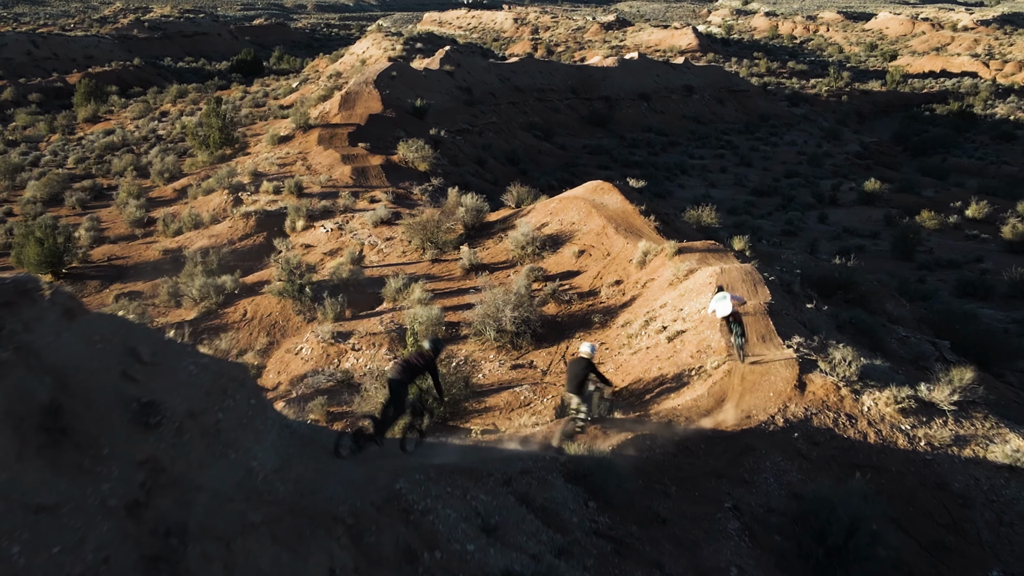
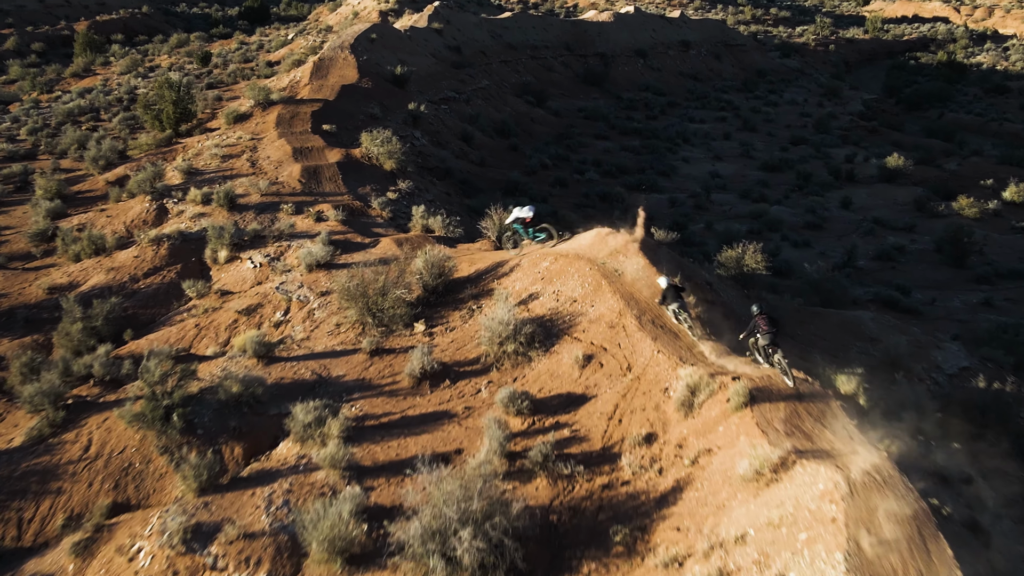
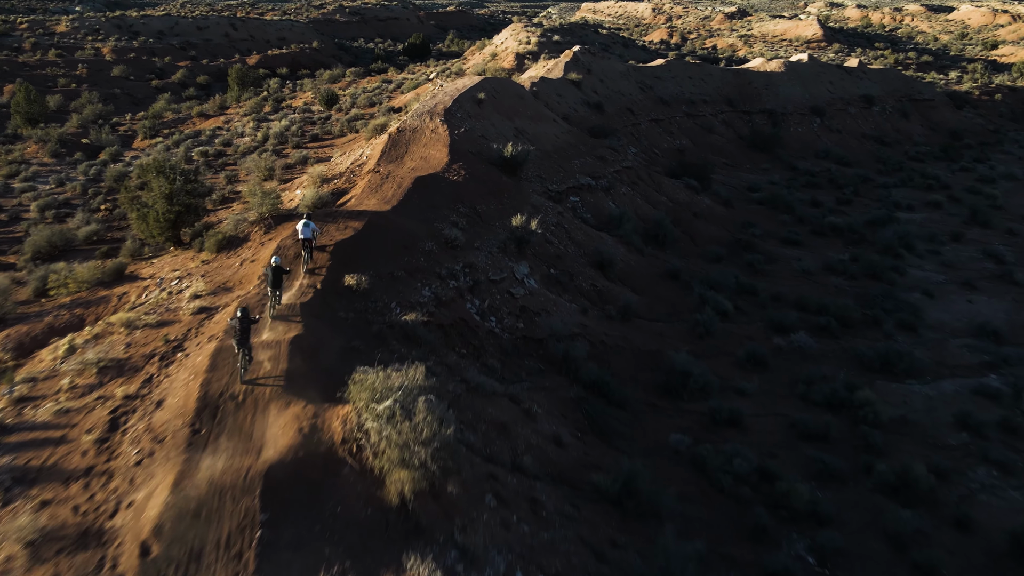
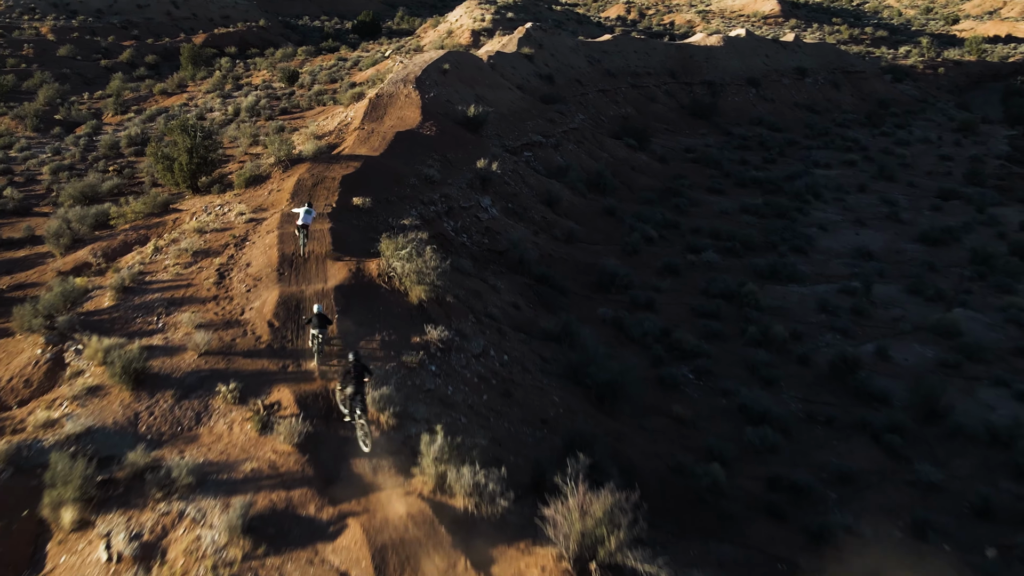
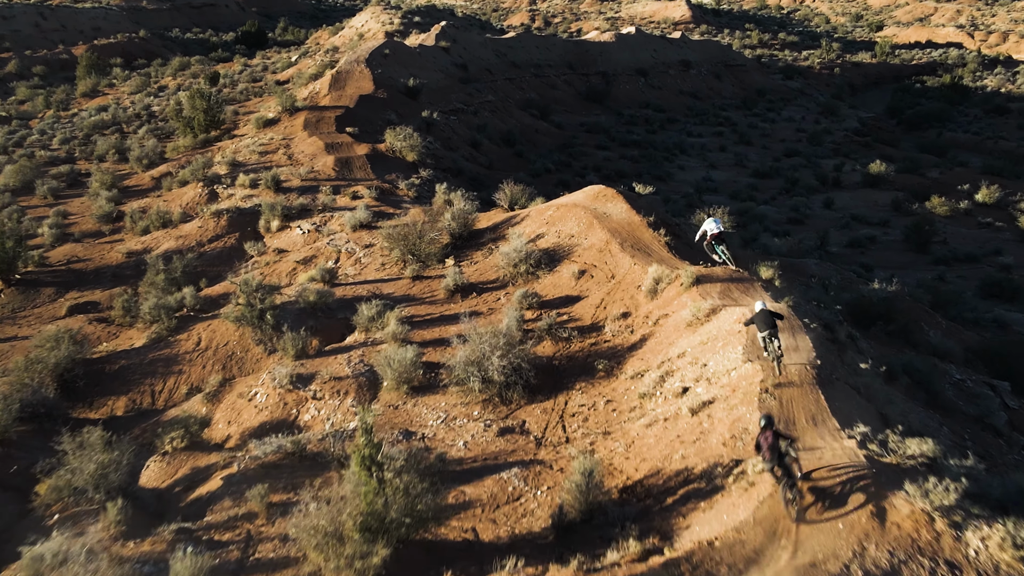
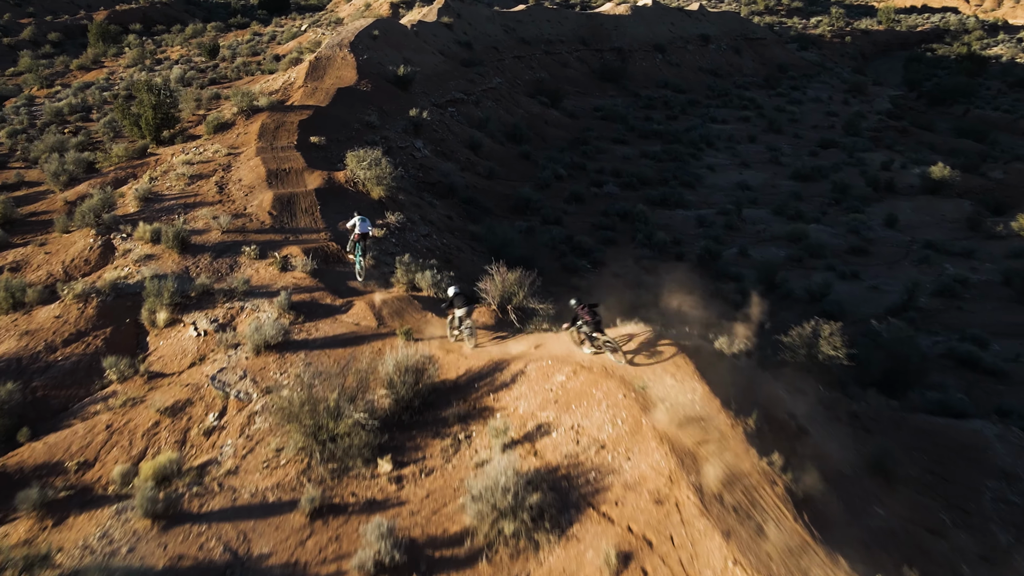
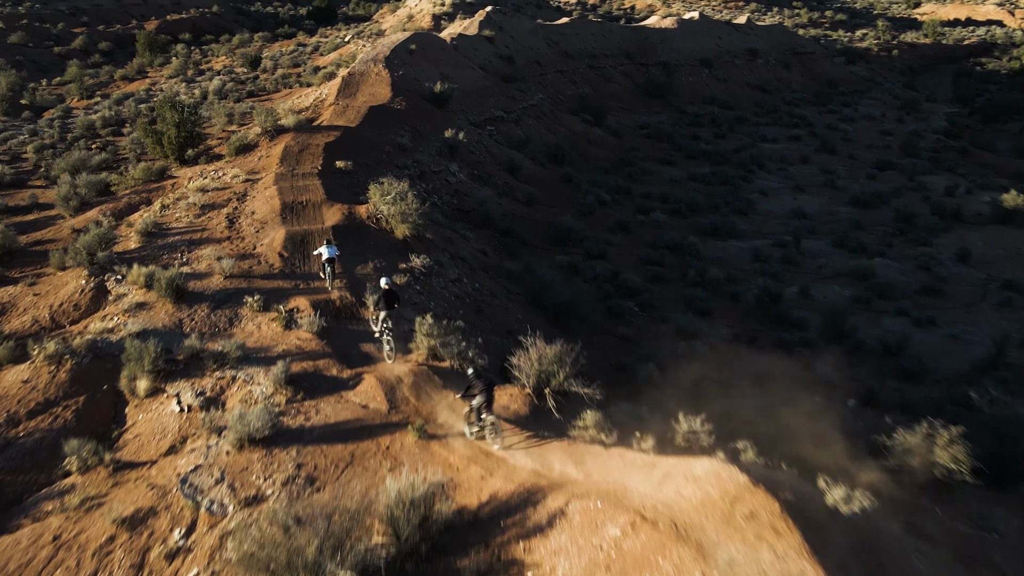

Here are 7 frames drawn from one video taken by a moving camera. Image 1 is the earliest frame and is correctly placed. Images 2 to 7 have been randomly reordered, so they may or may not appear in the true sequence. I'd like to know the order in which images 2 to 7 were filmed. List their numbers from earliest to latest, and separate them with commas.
5, 2, 6, 7, 4, 3
